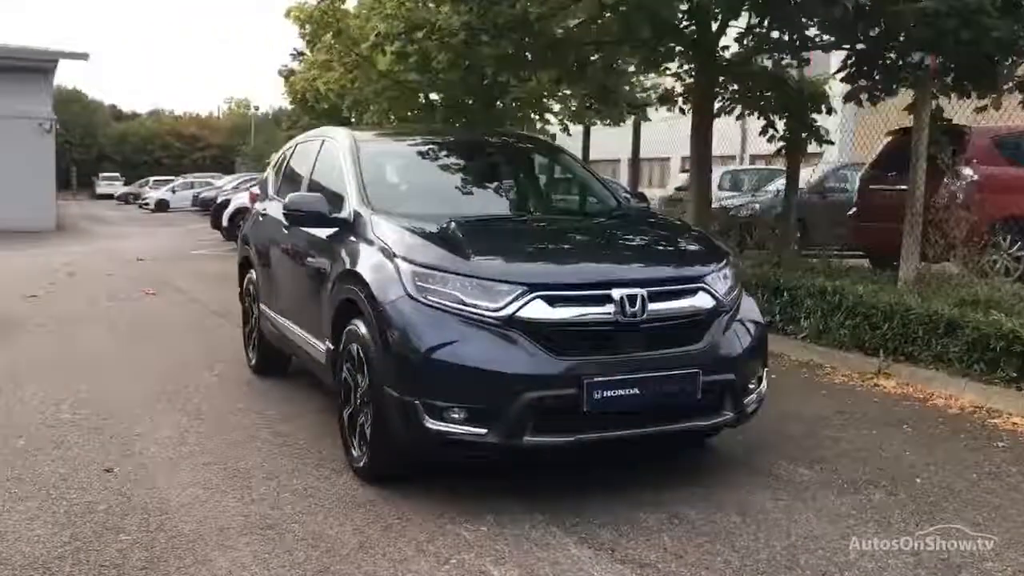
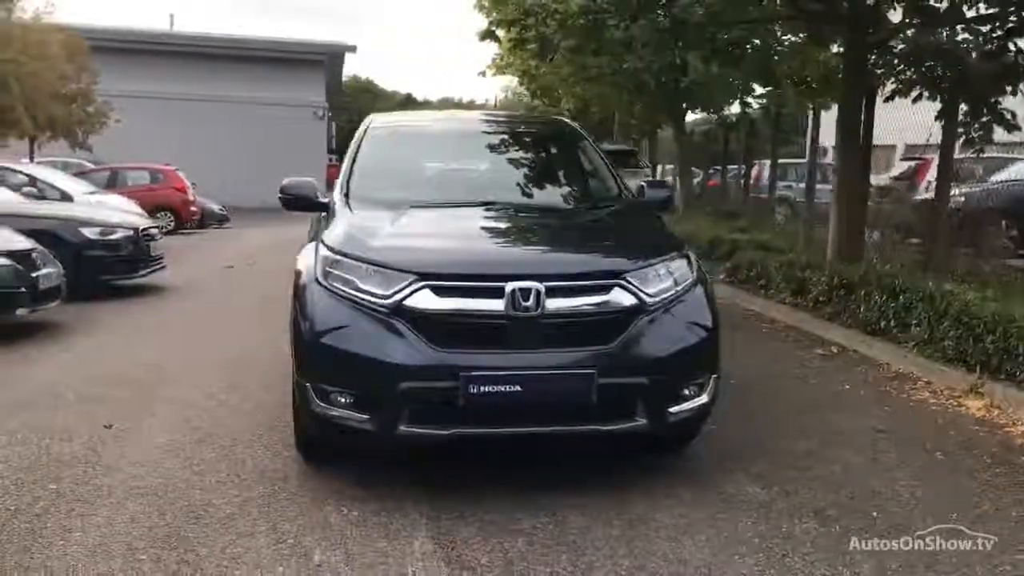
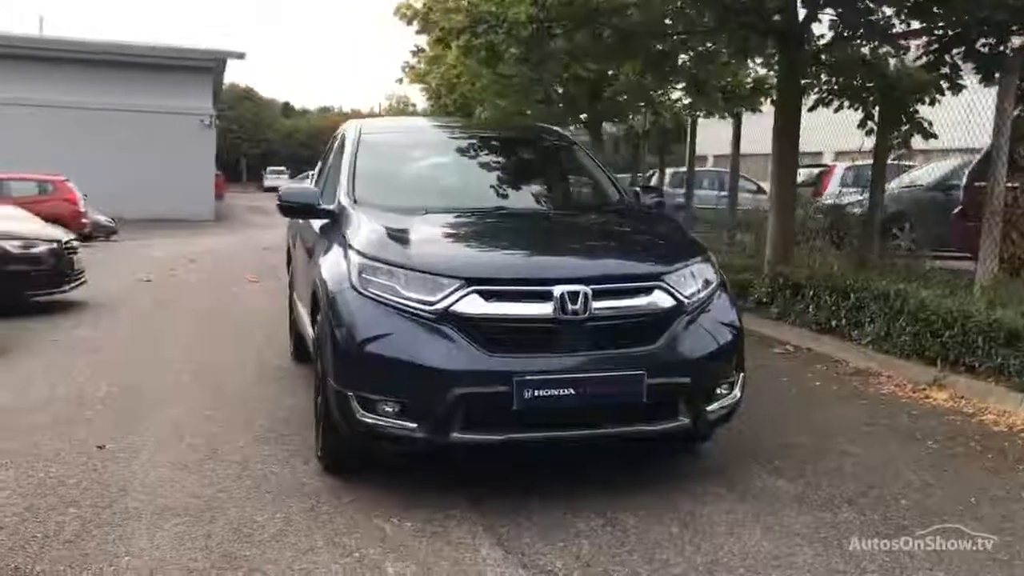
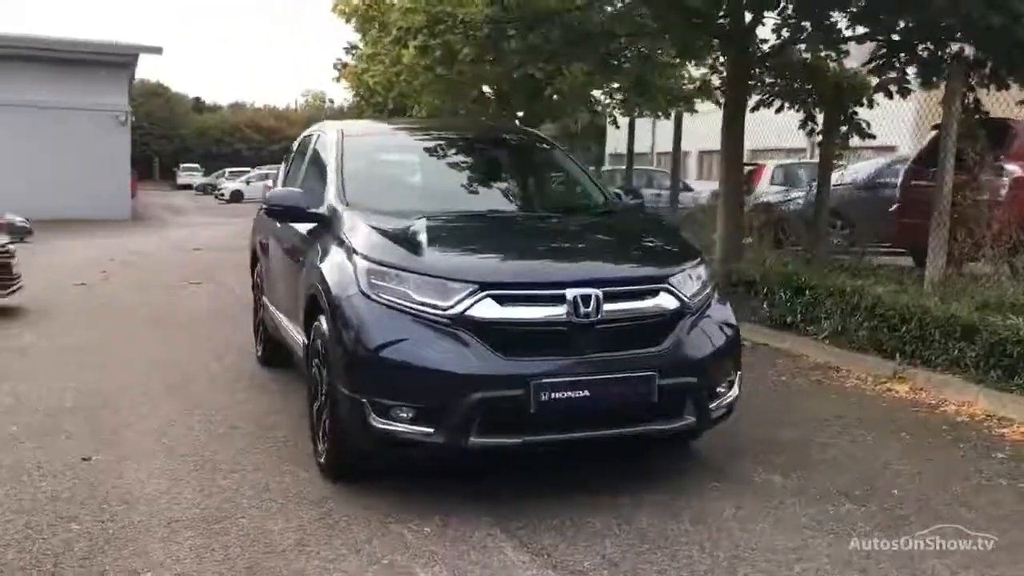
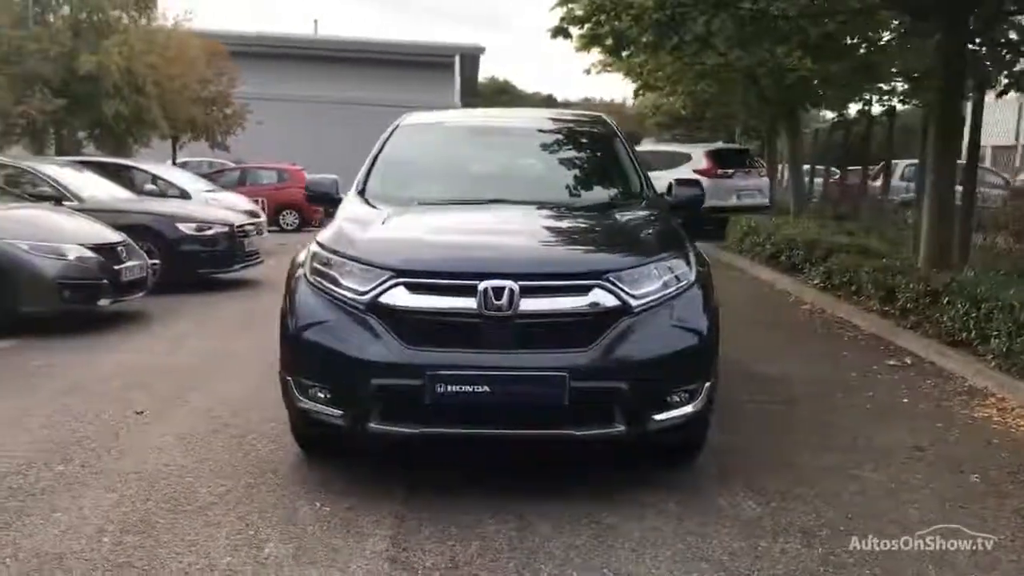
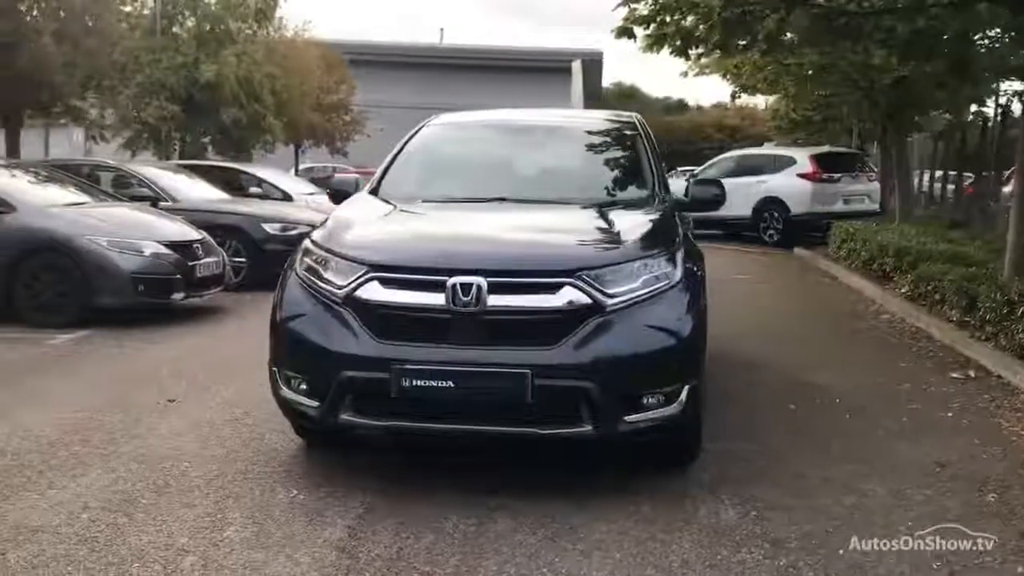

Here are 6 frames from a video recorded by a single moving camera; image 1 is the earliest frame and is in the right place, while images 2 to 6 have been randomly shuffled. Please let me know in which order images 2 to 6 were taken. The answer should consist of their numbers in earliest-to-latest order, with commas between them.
4, 3, 2, 5, 6
